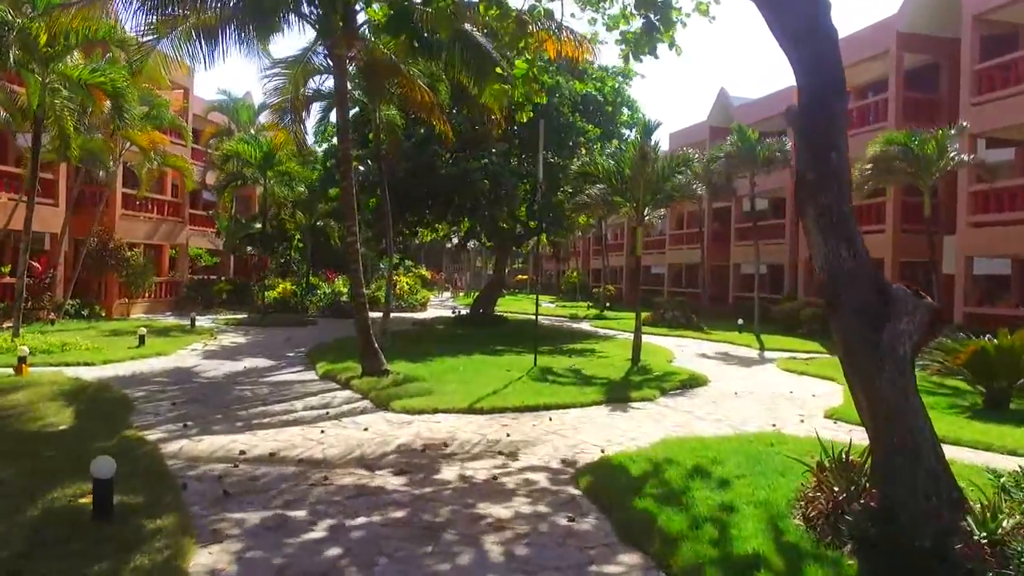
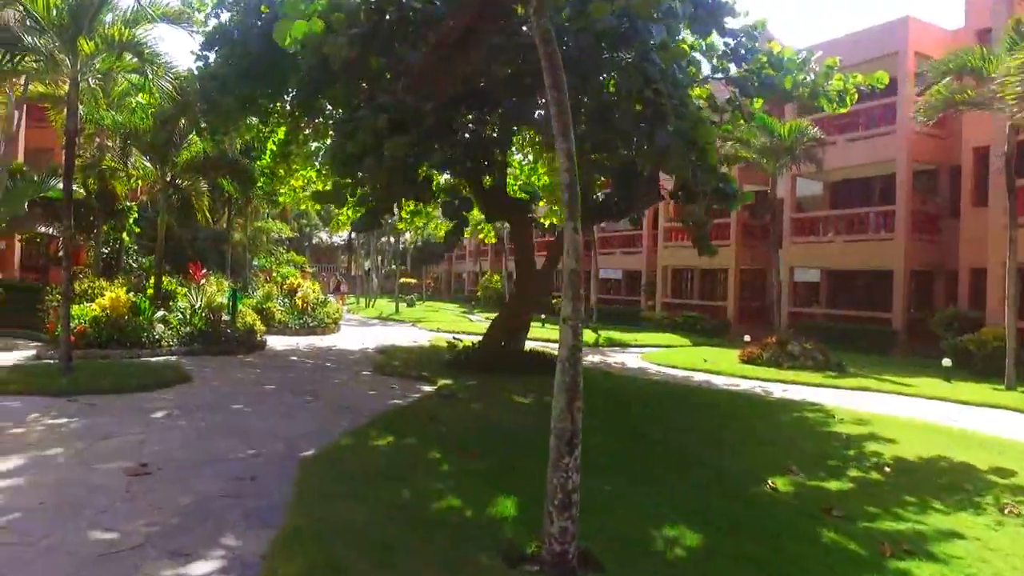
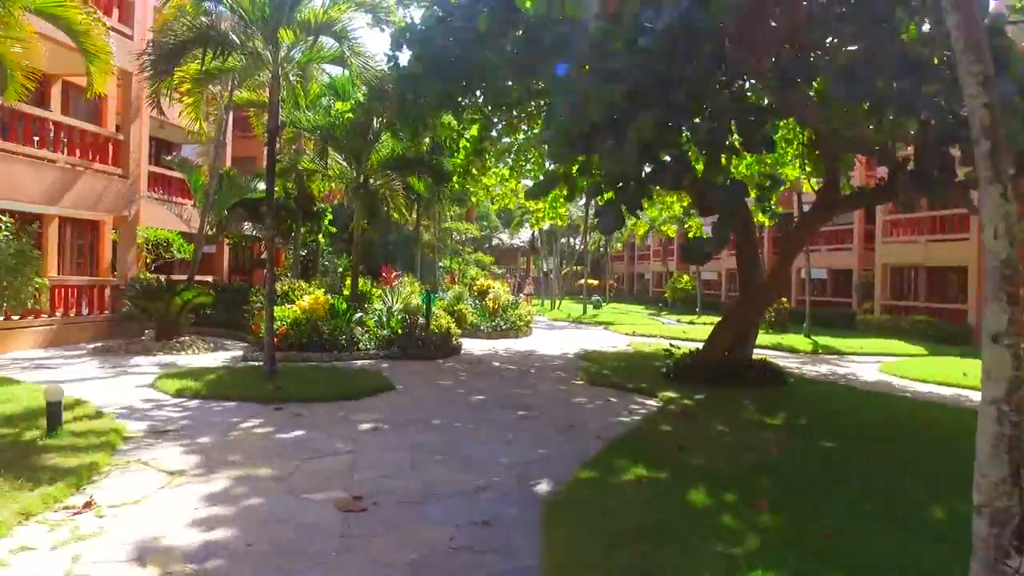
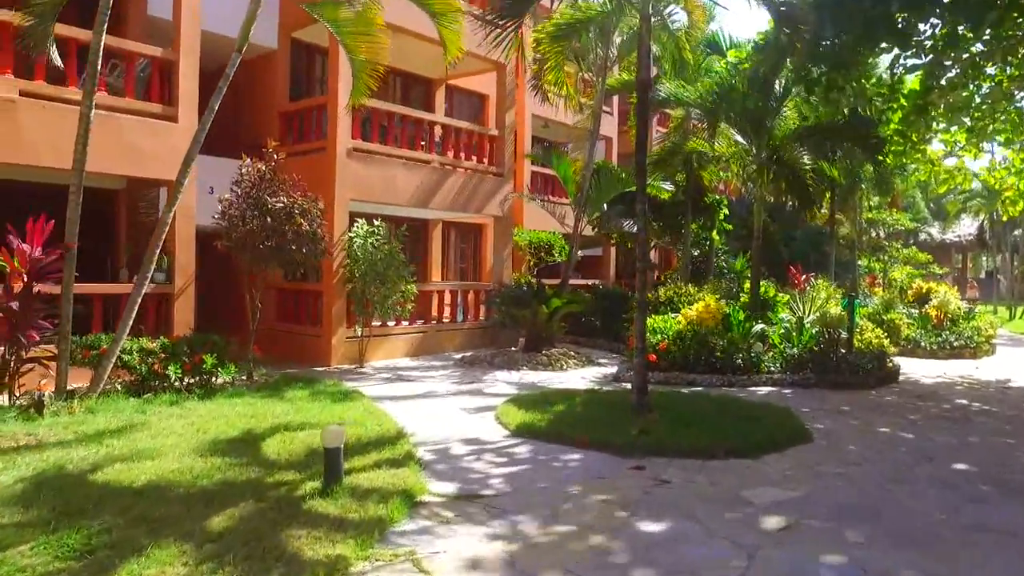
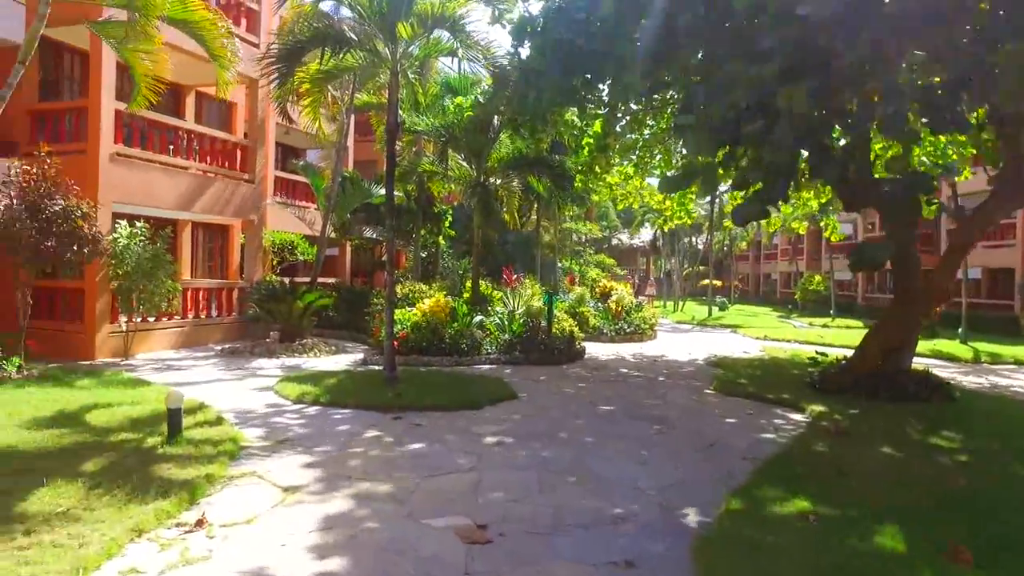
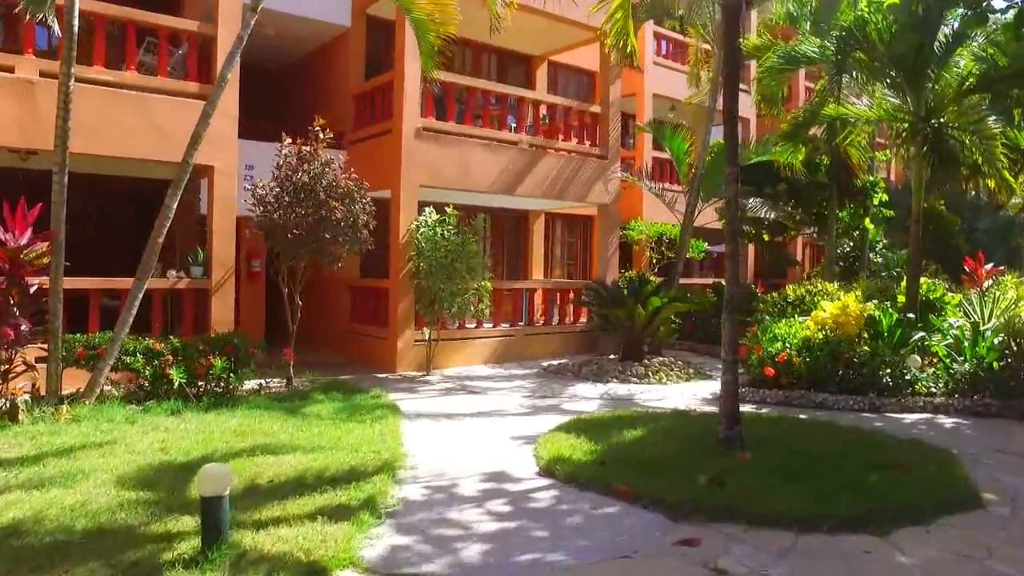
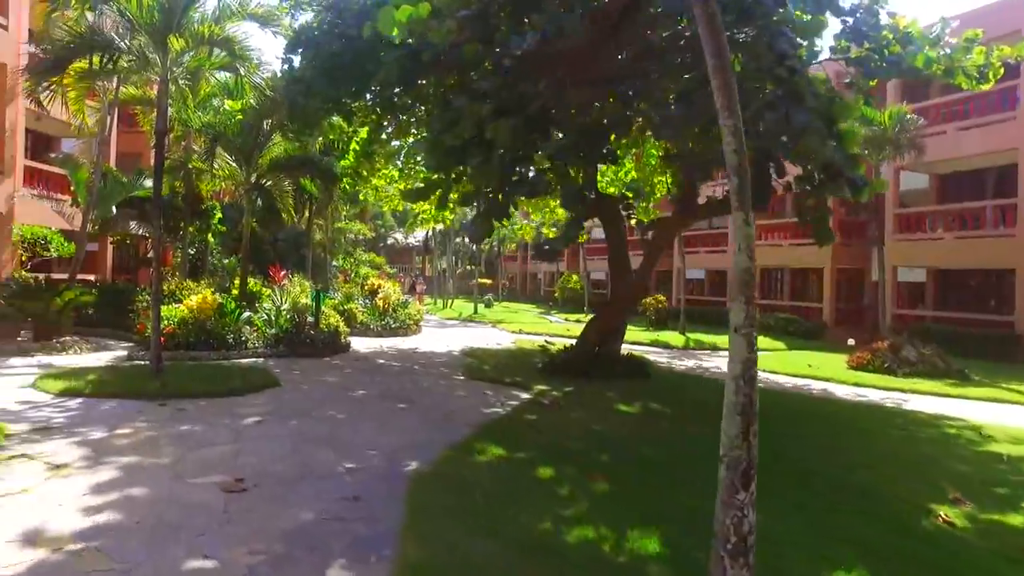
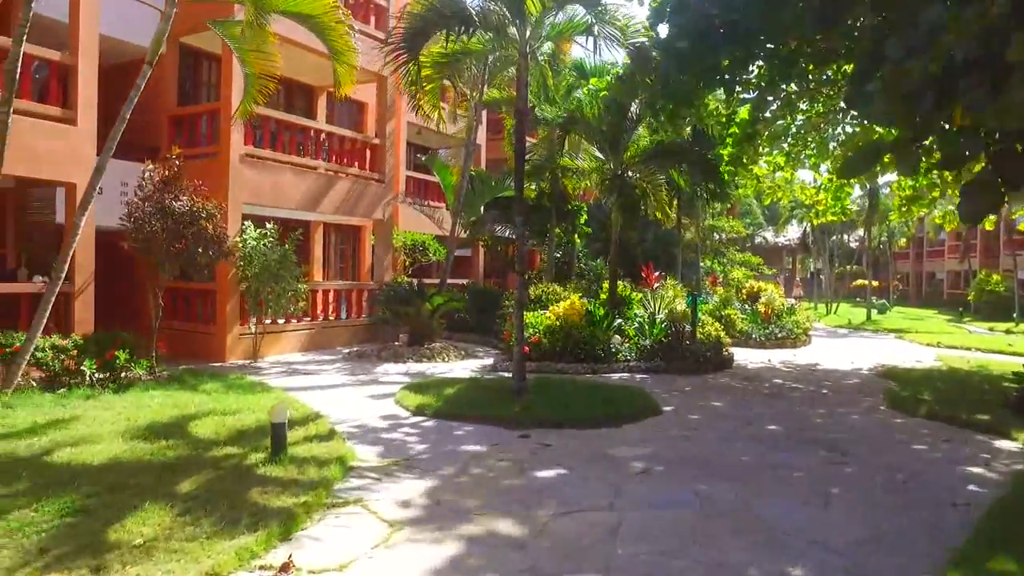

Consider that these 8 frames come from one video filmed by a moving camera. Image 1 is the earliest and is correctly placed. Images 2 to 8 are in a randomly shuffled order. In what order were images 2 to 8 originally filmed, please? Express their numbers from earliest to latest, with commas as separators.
2, 7, 3, 5, 8, 4, 6
